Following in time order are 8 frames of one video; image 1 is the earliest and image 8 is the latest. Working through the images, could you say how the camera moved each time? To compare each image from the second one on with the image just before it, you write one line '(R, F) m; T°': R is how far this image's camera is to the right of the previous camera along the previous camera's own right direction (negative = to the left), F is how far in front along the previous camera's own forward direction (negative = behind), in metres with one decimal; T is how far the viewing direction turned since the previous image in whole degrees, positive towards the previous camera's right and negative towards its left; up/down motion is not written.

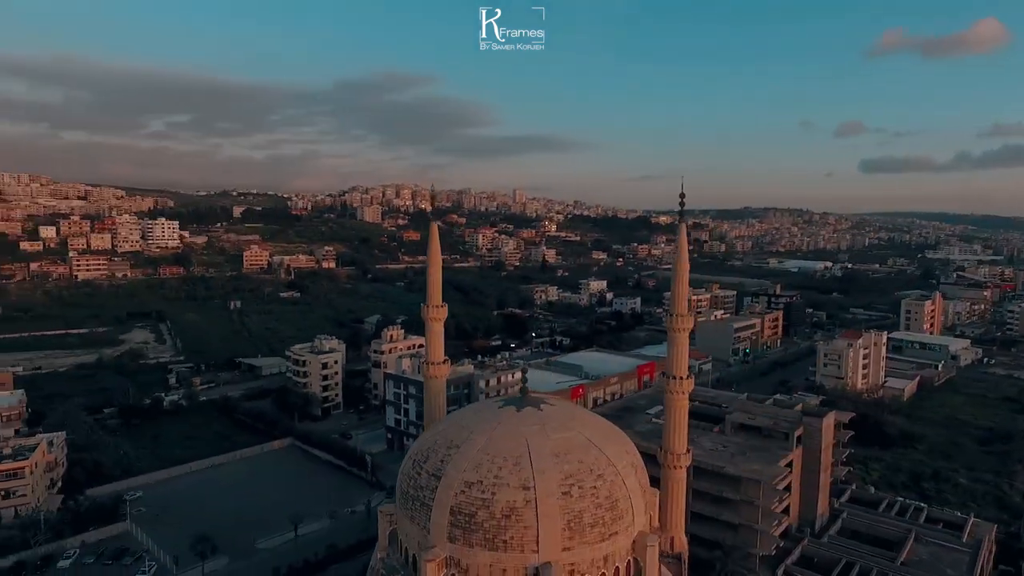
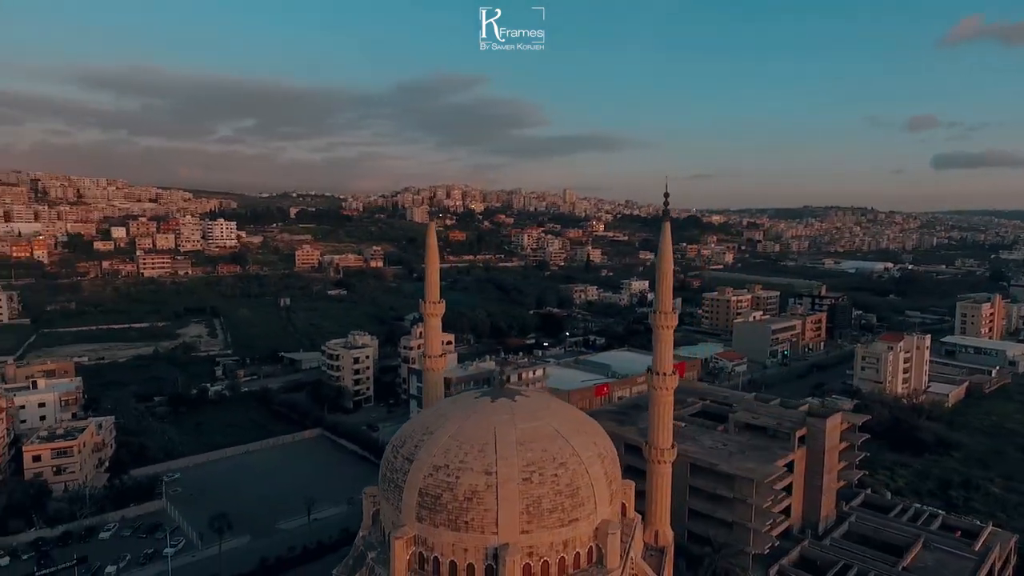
(+2.2, -0.7) m; -5°
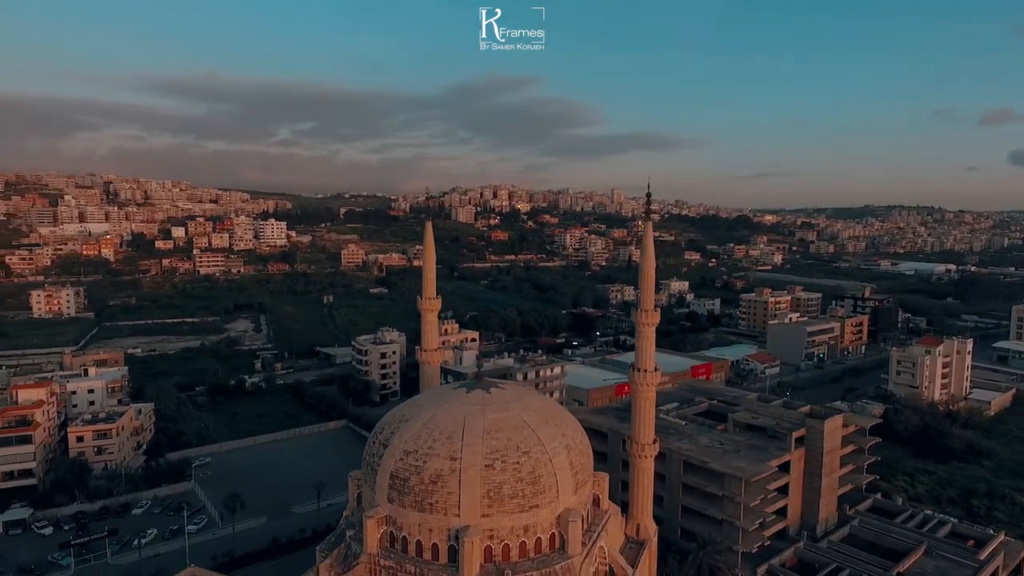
(+2.2, -0.7) m; -5°
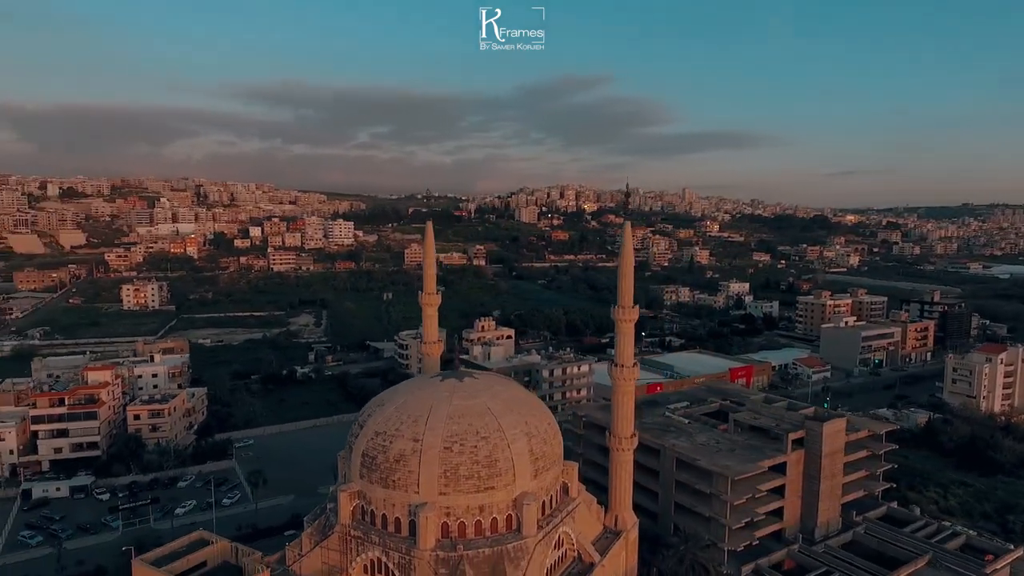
(+3.1, -0.9) m; -7°
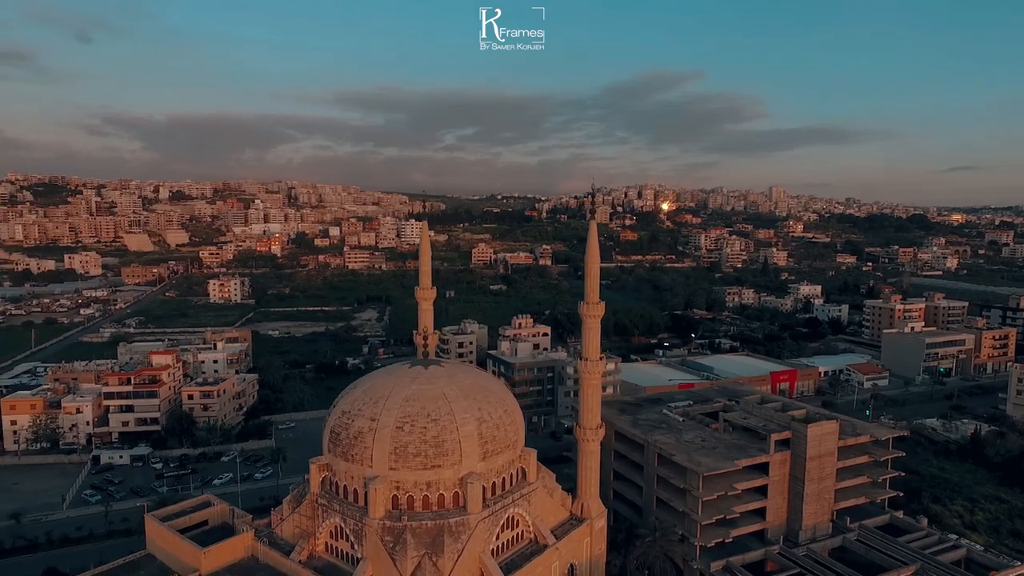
(+4.1, -1.0) m; -8°
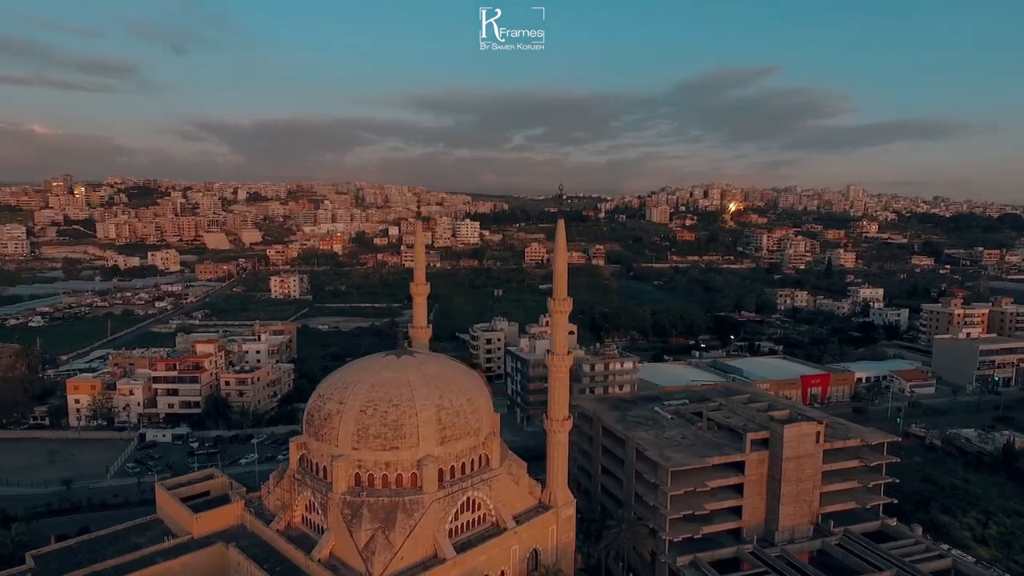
(+3.7, -0.9) m; -6°
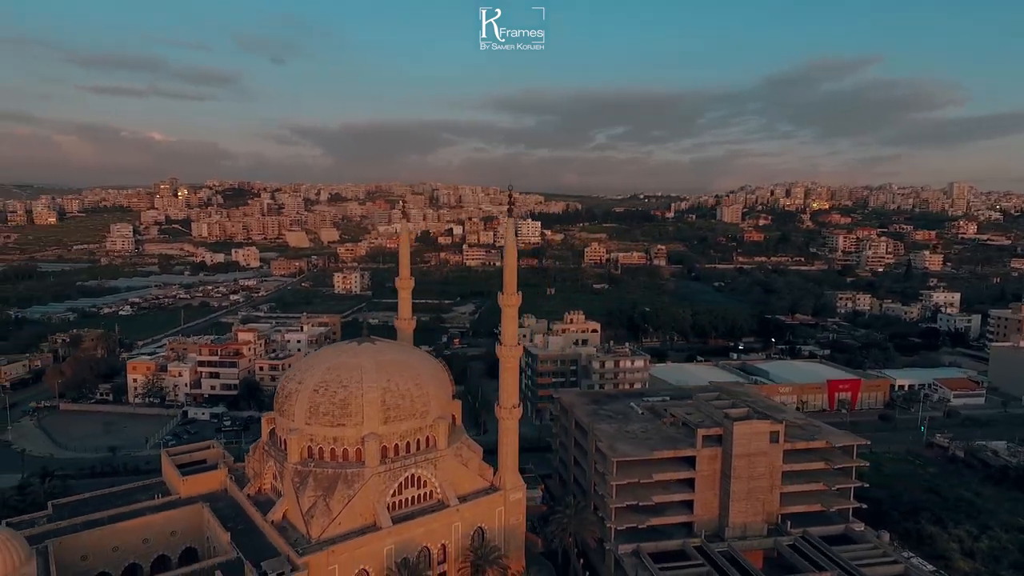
(+5.1, -1.1) m; -7°
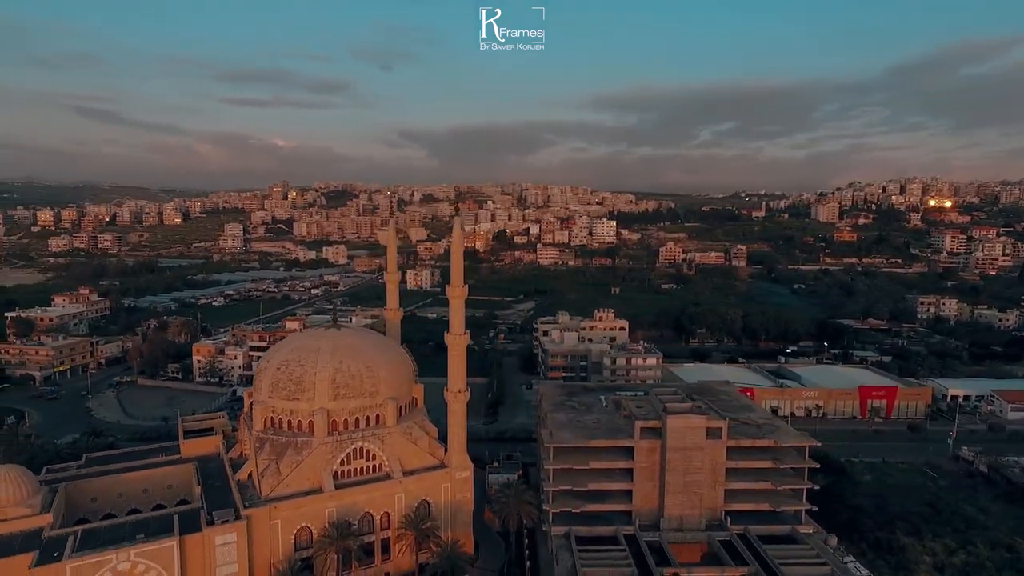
(+6.5, -1.2) m; -9°
